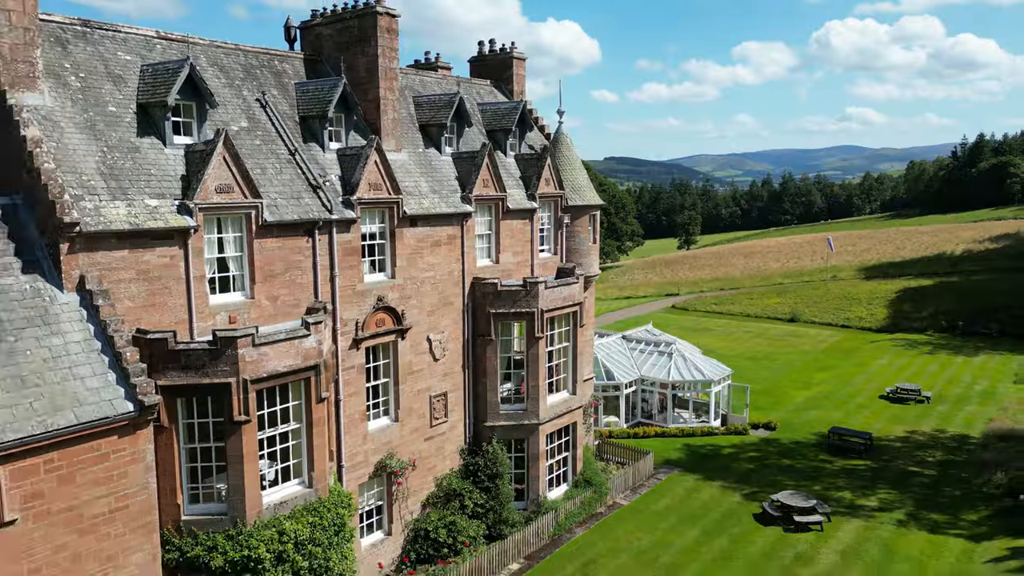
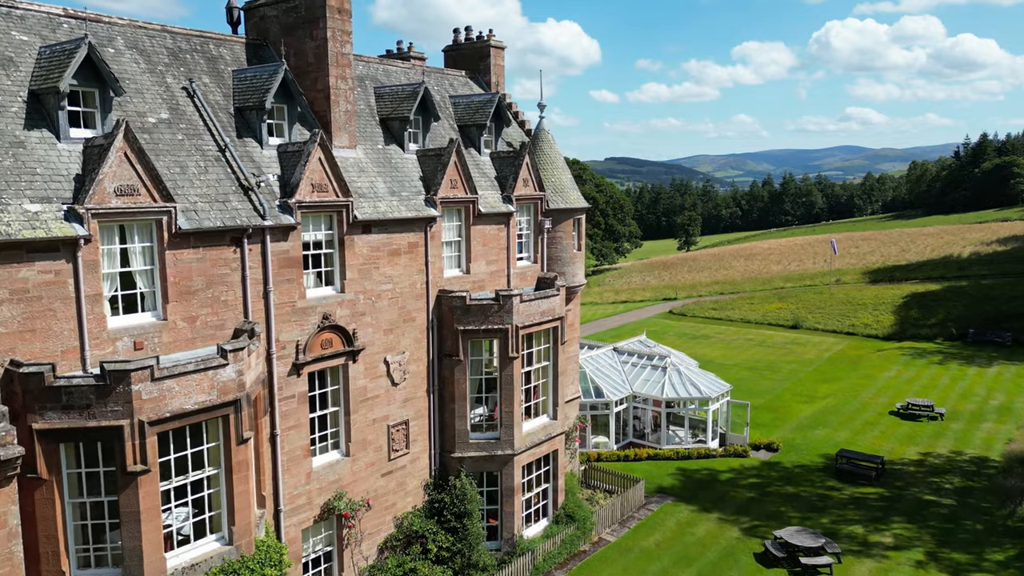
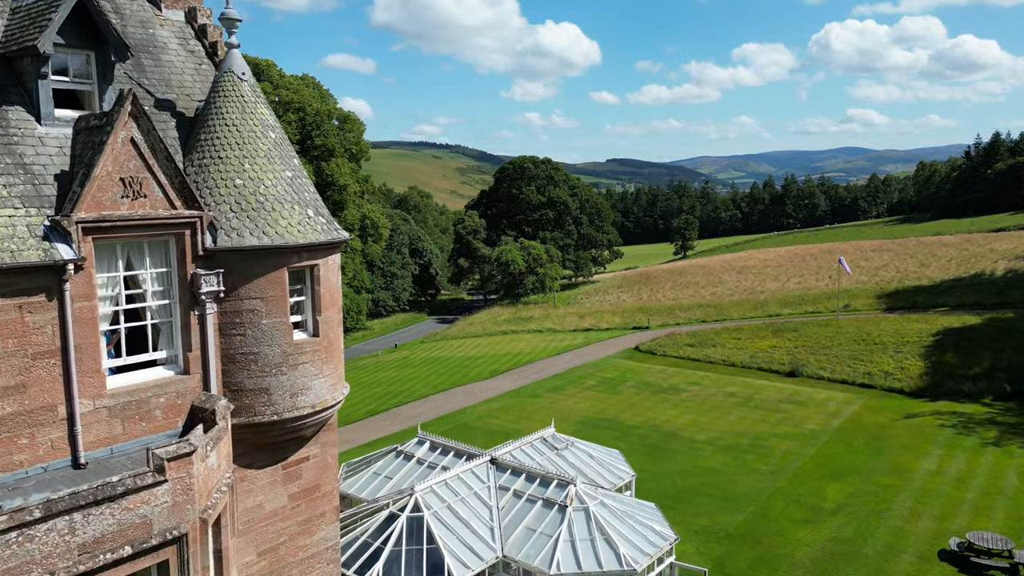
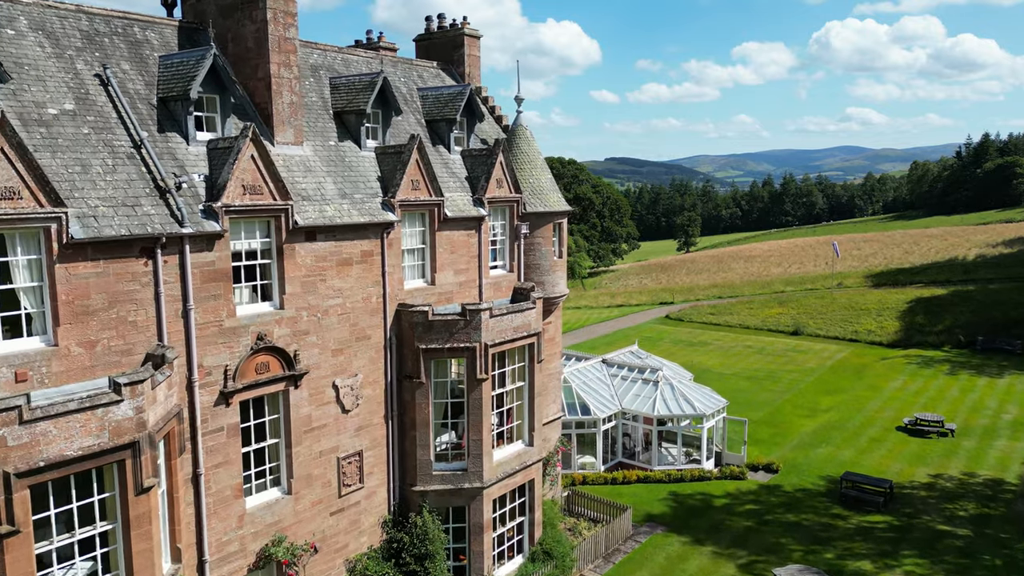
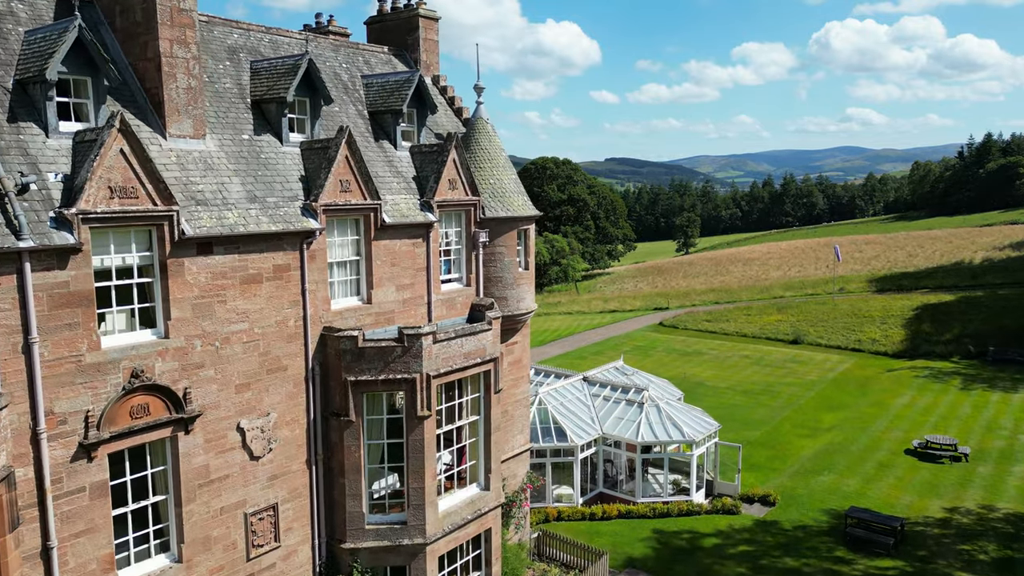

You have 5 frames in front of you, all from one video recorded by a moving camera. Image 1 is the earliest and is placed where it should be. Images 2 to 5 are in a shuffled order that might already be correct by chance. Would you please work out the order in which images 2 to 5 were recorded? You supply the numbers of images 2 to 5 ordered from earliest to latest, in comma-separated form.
2, 4, 5, 3
